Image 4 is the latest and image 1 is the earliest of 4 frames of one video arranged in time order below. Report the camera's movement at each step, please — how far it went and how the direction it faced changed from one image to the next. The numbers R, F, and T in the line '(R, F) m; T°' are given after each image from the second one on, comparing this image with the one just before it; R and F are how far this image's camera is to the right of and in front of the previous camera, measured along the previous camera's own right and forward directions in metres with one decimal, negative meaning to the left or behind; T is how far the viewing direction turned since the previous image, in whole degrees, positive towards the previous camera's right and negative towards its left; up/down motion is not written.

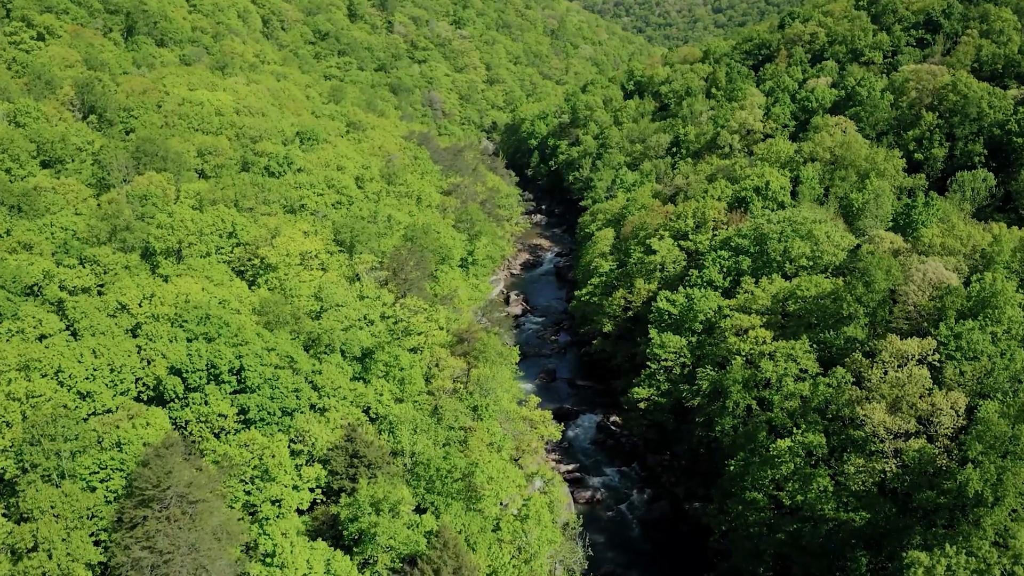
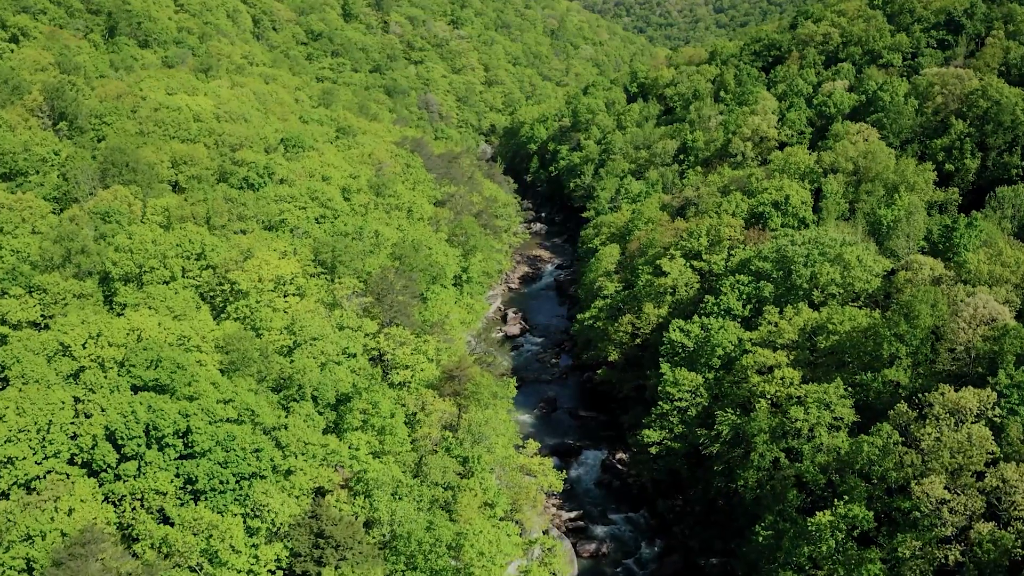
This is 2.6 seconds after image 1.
(+0.3, +5.7) m; 0°
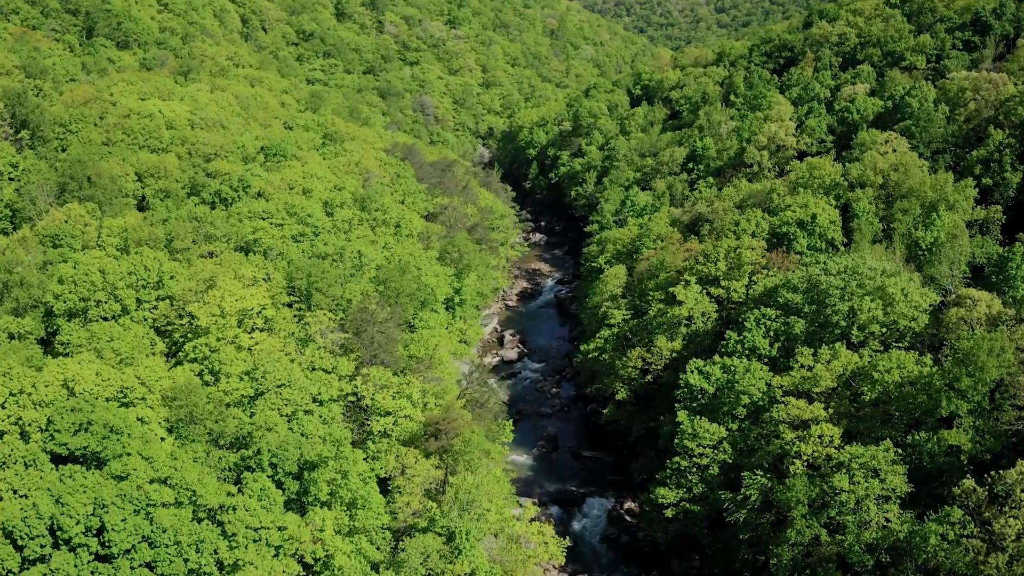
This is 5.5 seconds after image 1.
(+0.3, +6.3) m; 0°
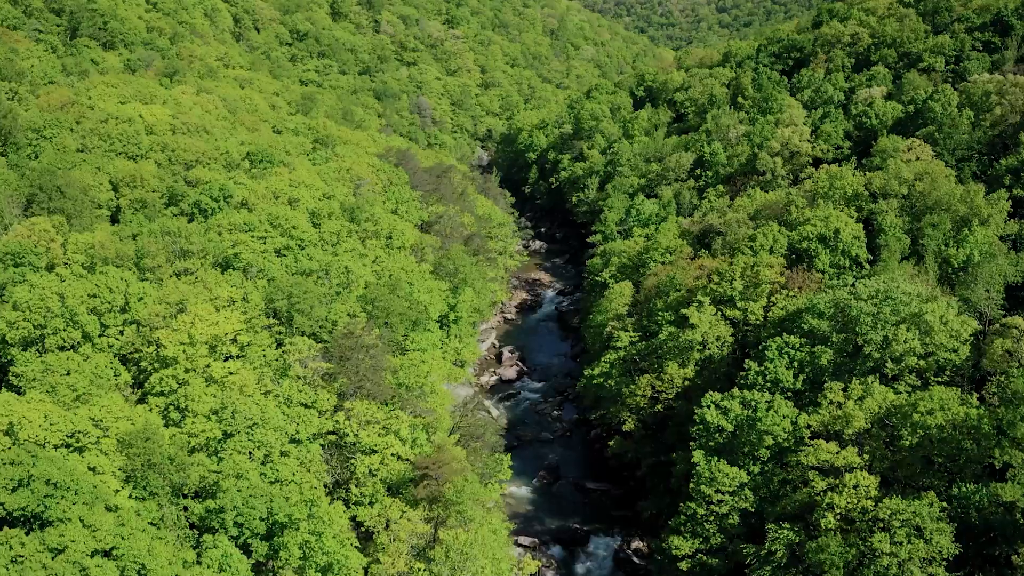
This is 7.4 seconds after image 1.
(+0.1, +4.2) m; 0°
